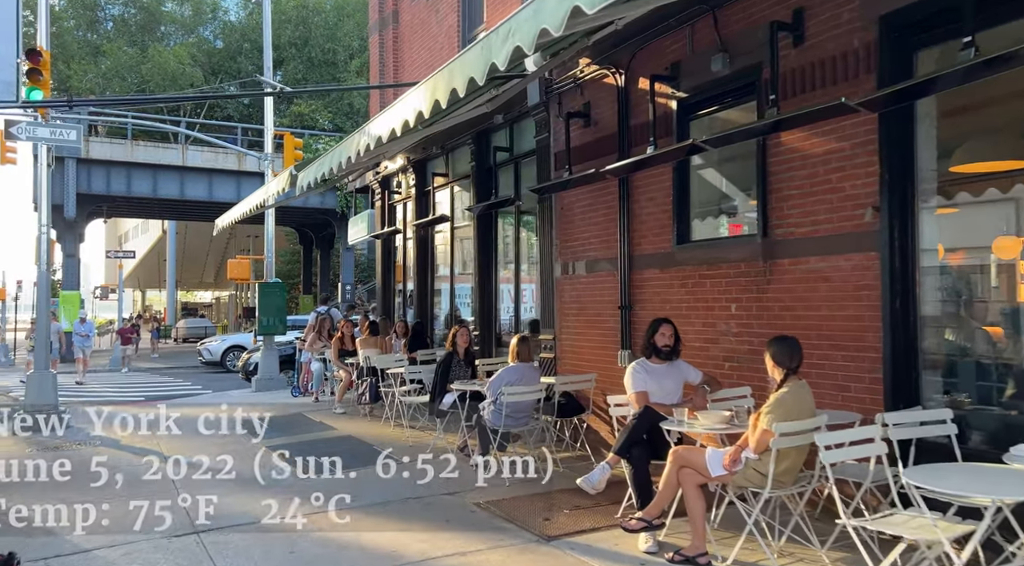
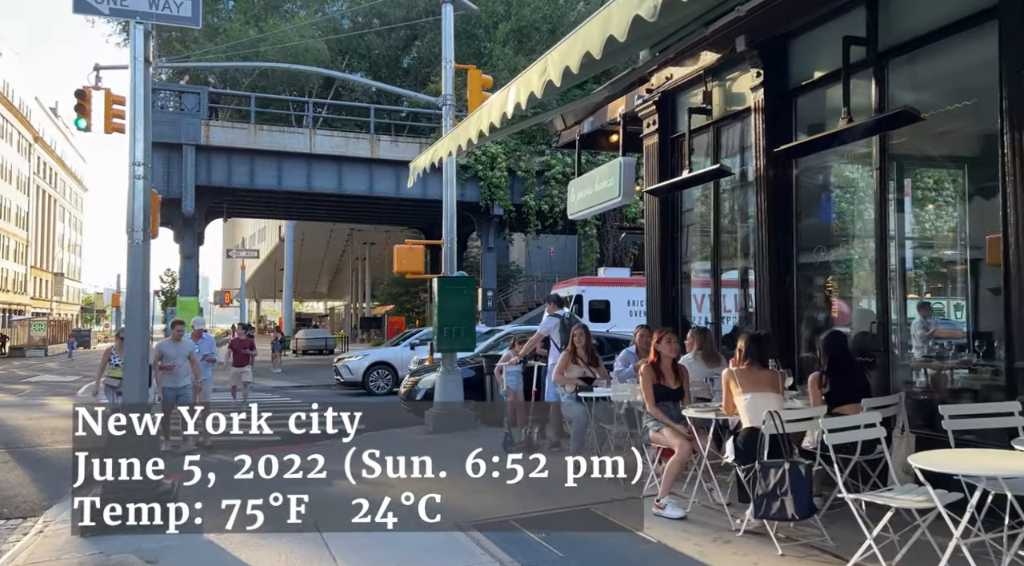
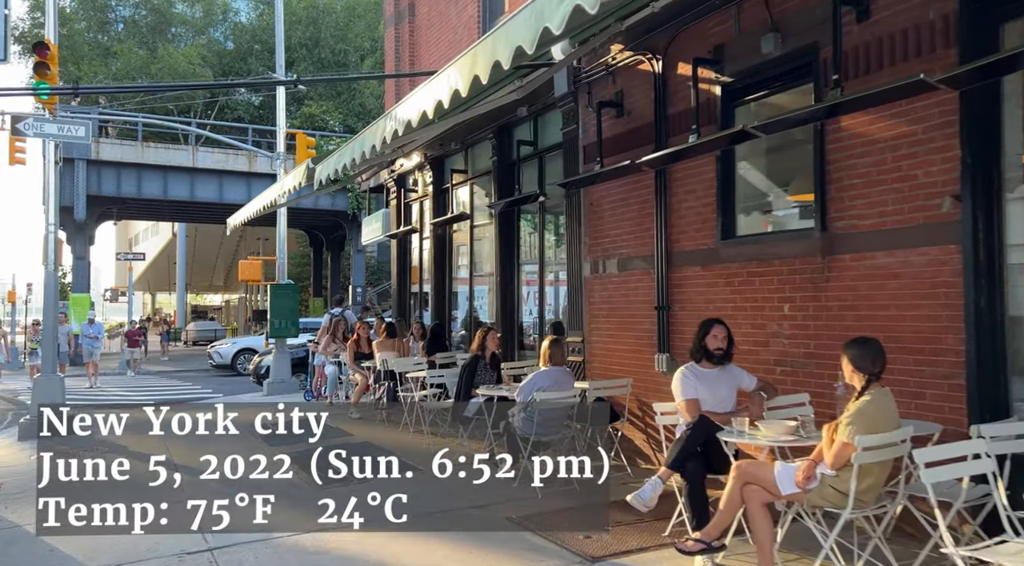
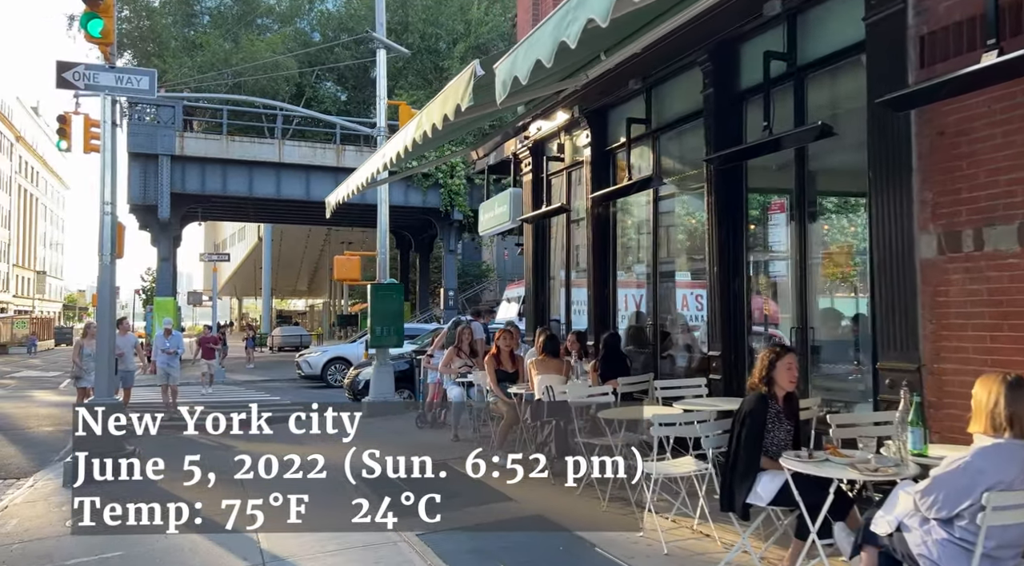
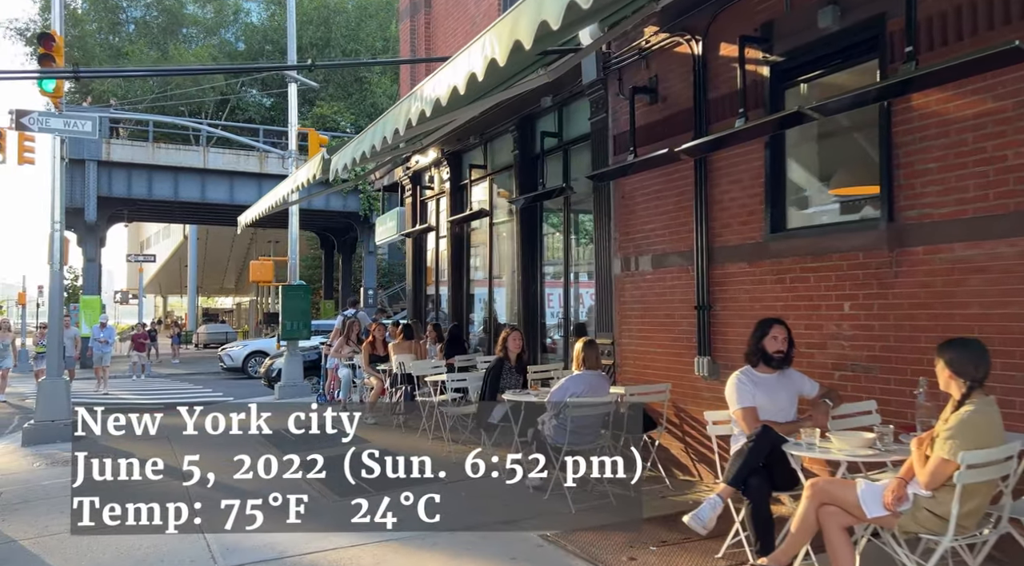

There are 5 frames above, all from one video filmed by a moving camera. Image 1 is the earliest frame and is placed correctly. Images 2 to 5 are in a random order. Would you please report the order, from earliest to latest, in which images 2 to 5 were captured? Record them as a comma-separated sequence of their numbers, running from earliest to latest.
3, 5, 4, 2
